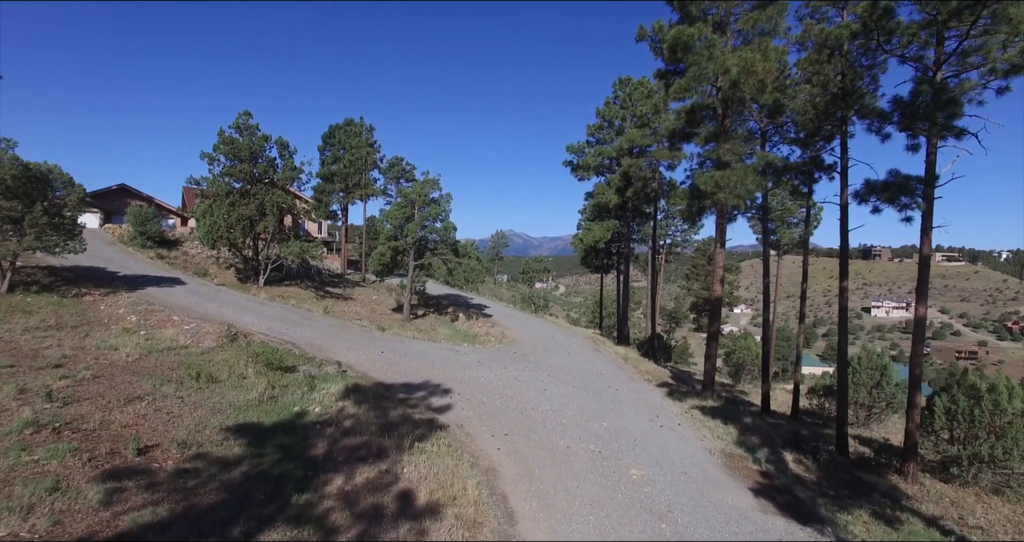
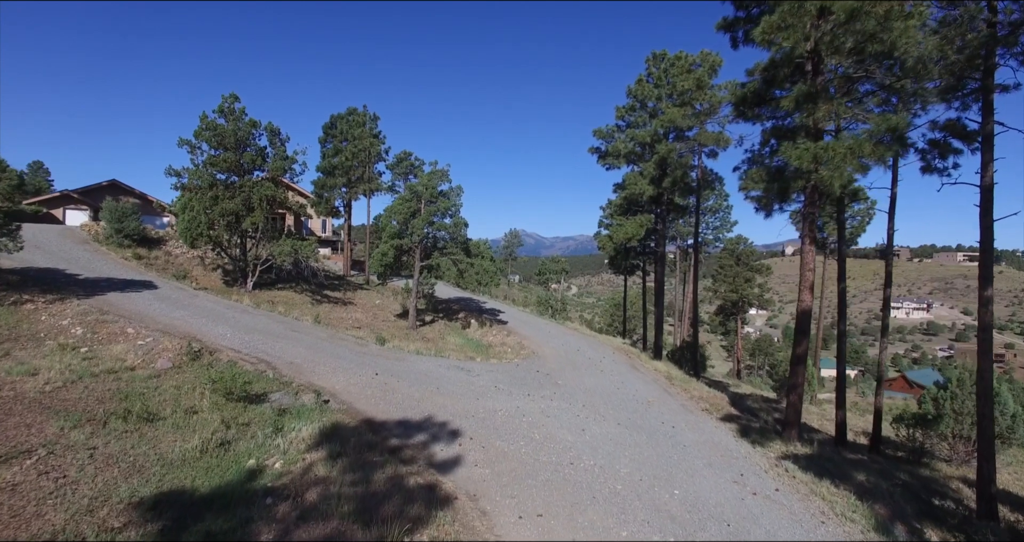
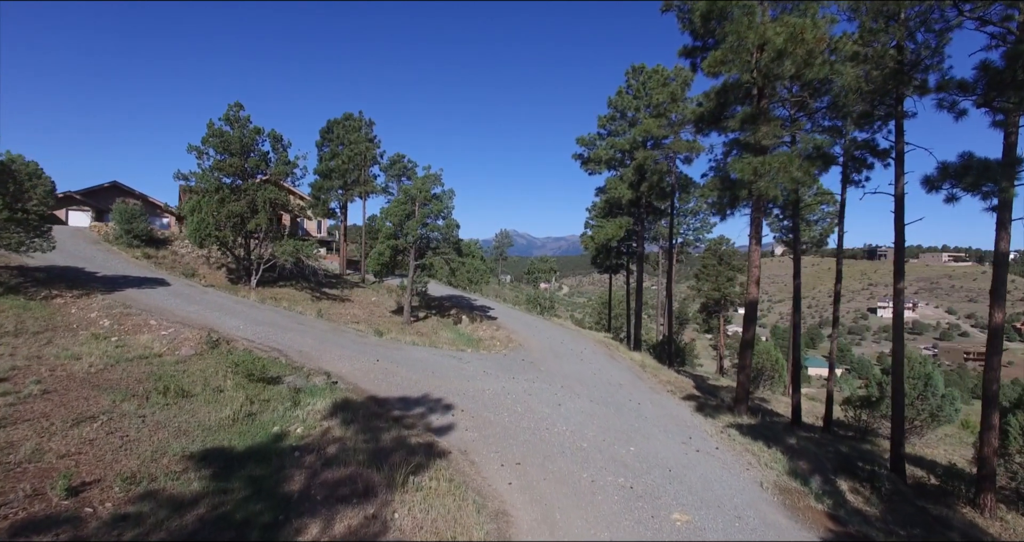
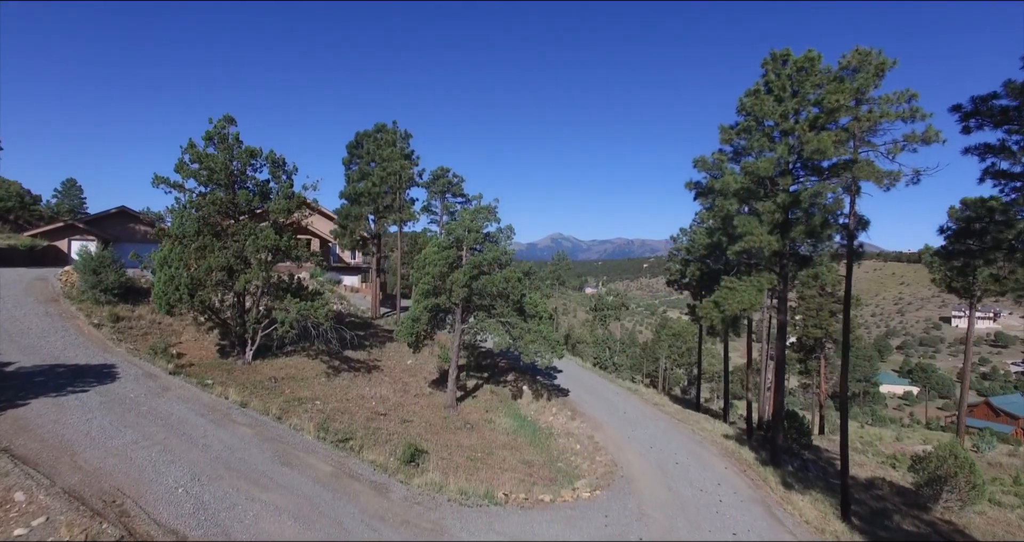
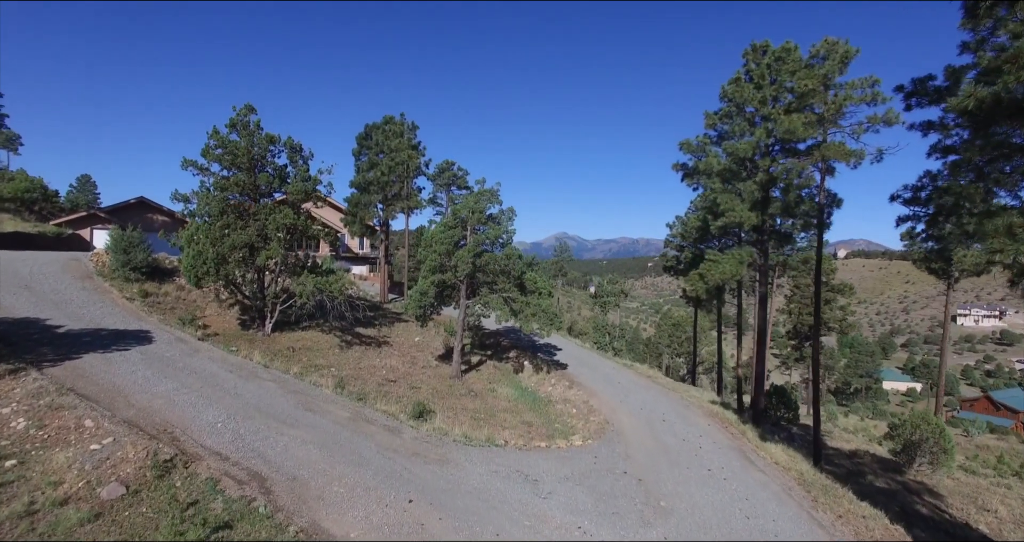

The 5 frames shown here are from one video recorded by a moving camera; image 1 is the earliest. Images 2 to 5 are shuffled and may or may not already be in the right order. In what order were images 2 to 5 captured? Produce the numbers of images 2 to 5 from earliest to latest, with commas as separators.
3, 2, 5, 4
